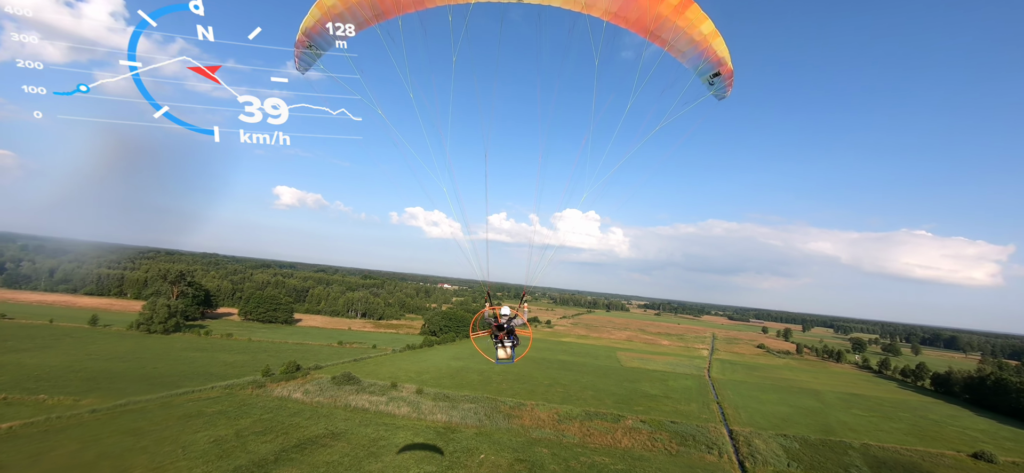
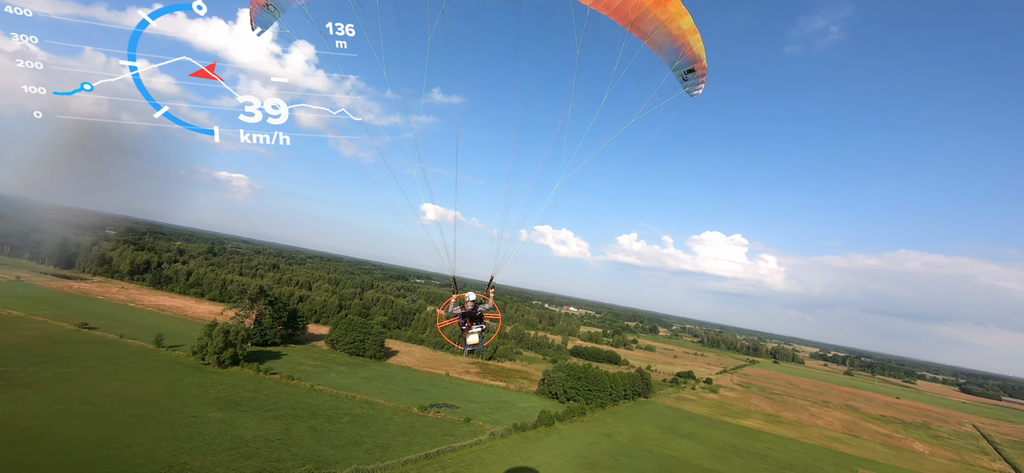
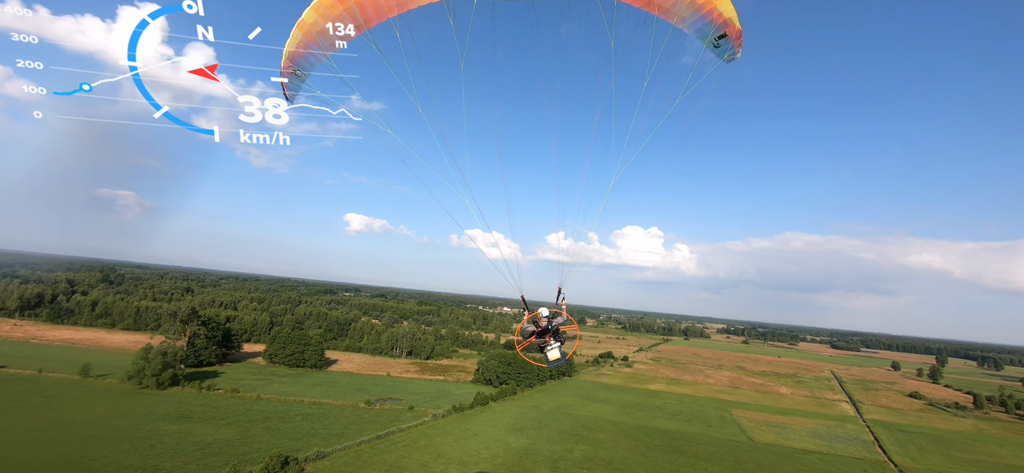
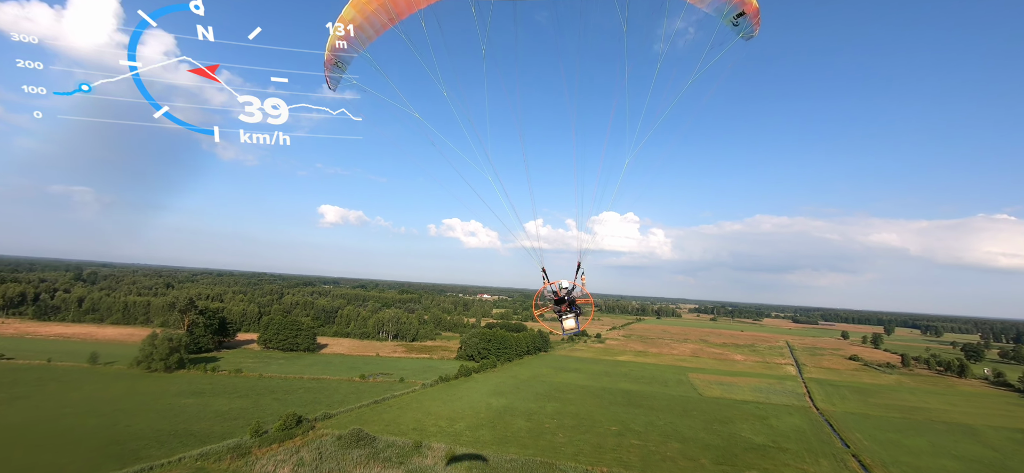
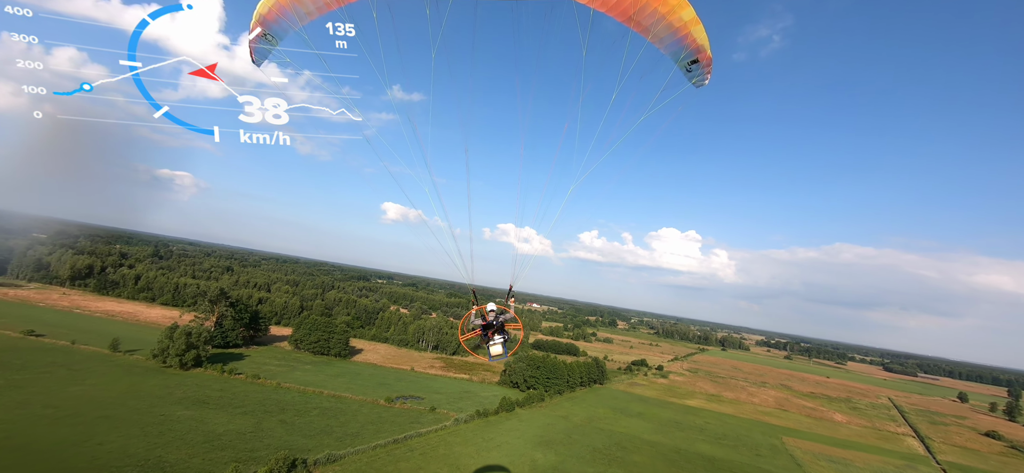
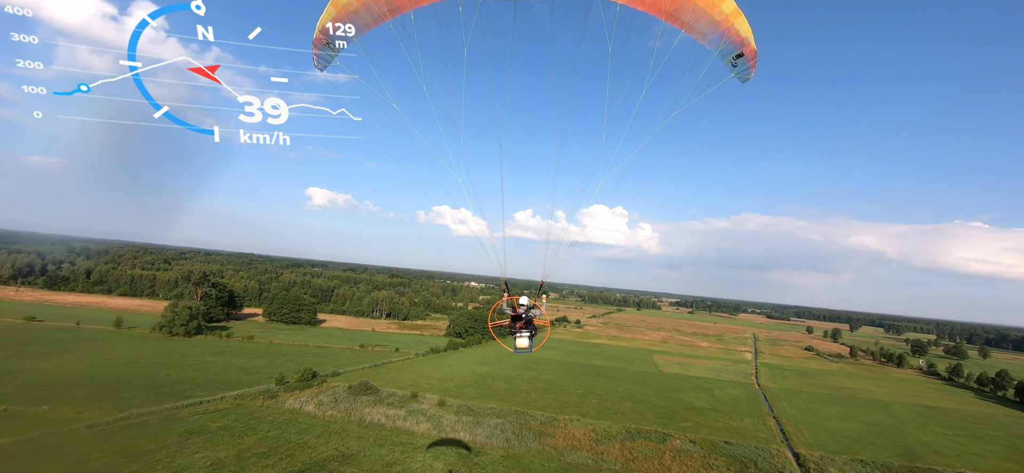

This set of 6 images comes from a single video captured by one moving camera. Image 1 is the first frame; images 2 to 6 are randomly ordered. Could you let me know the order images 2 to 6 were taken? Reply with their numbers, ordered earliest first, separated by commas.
6, 4, 3, 5, 2
